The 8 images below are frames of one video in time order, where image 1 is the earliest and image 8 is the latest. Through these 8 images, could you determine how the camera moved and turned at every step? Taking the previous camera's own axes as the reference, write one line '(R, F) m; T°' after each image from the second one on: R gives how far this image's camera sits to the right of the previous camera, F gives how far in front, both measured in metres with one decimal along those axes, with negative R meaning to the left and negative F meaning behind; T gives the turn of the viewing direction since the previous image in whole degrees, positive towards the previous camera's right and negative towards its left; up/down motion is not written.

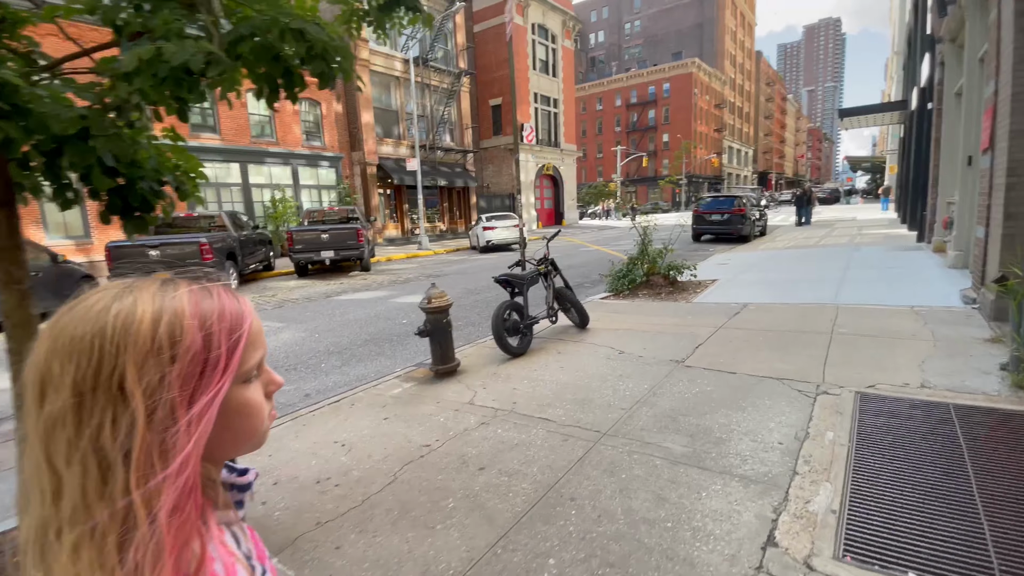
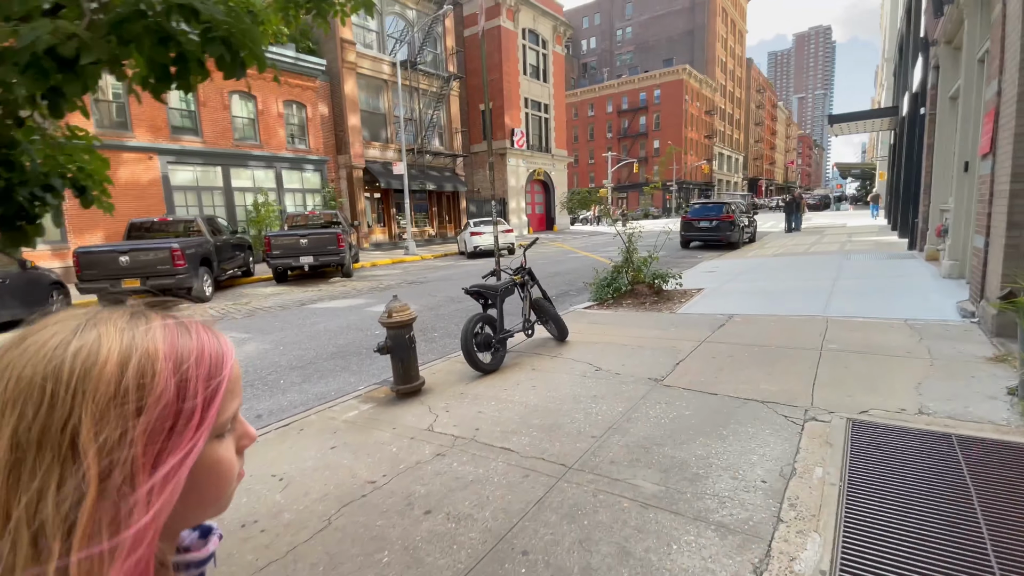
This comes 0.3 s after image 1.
(+0.2, +0.3) m; +1°
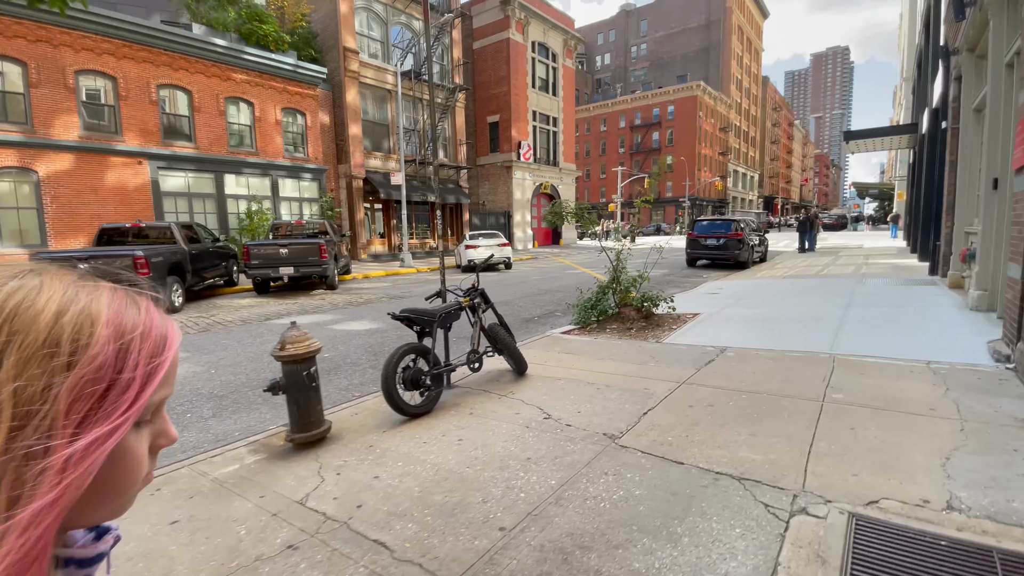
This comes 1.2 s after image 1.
(+0.6, +0.7) m; -1°
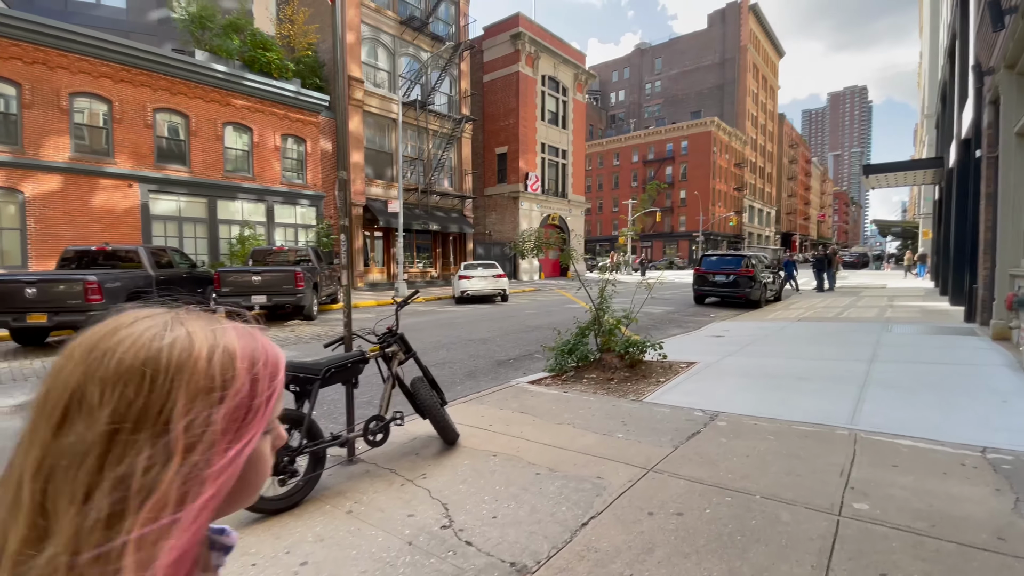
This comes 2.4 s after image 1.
(+0.7, +1.0) m; -2°
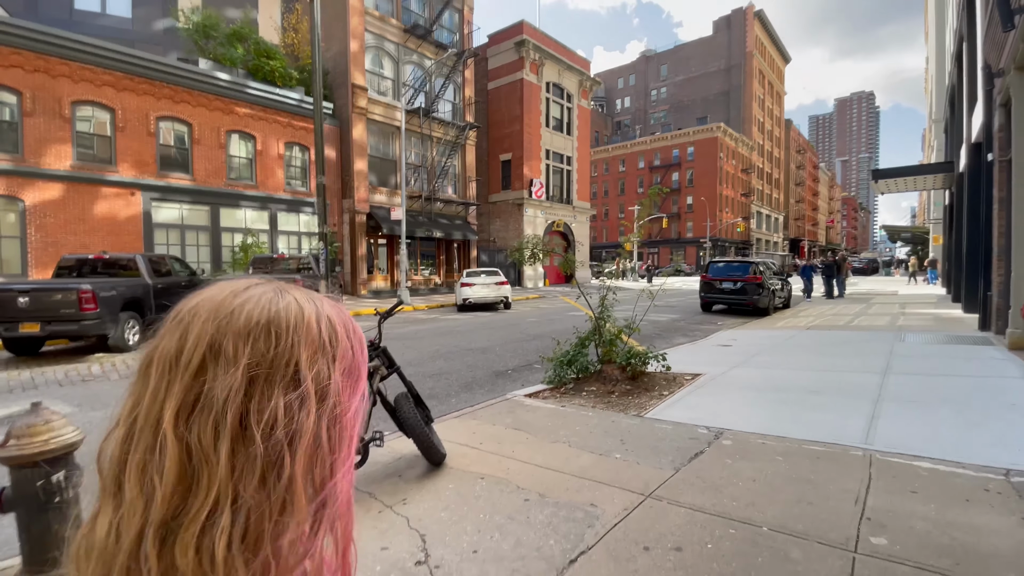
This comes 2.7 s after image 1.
(+0.1, +0.2) m; -1°
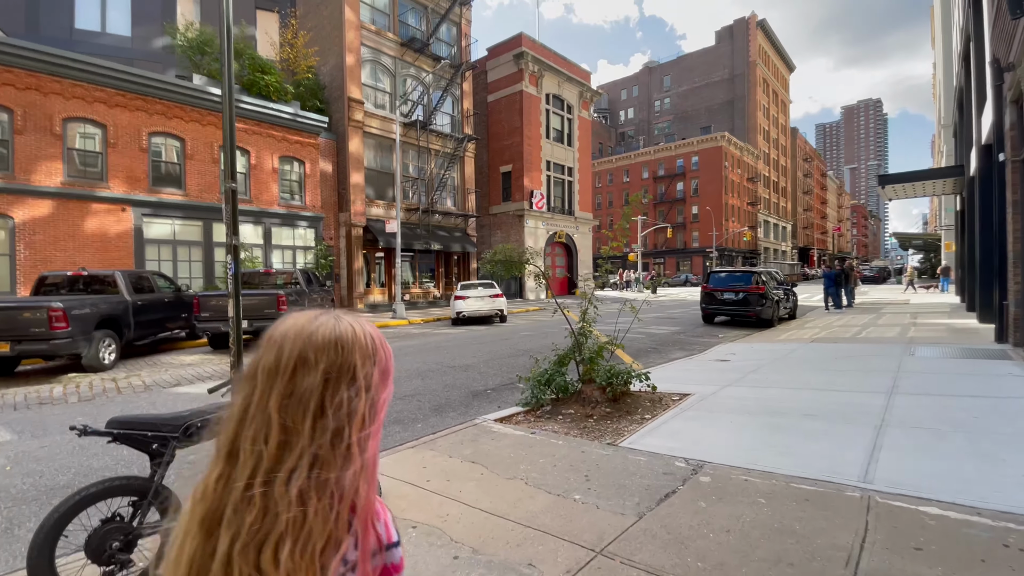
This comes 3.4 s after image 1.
(+0.4, +0.4) m; -1°
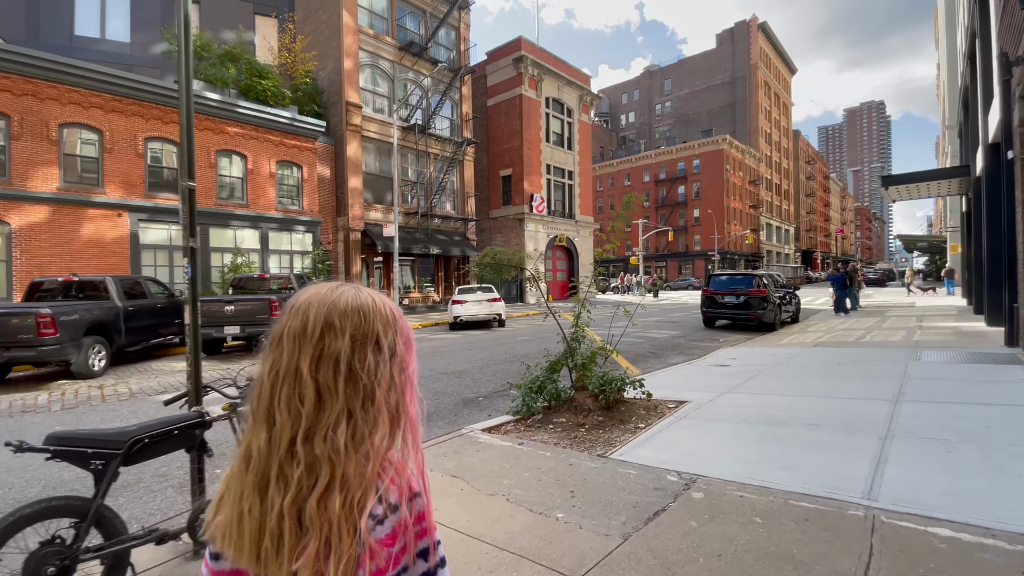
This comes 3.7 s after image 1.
(+0.2, +0.2) m; 0°
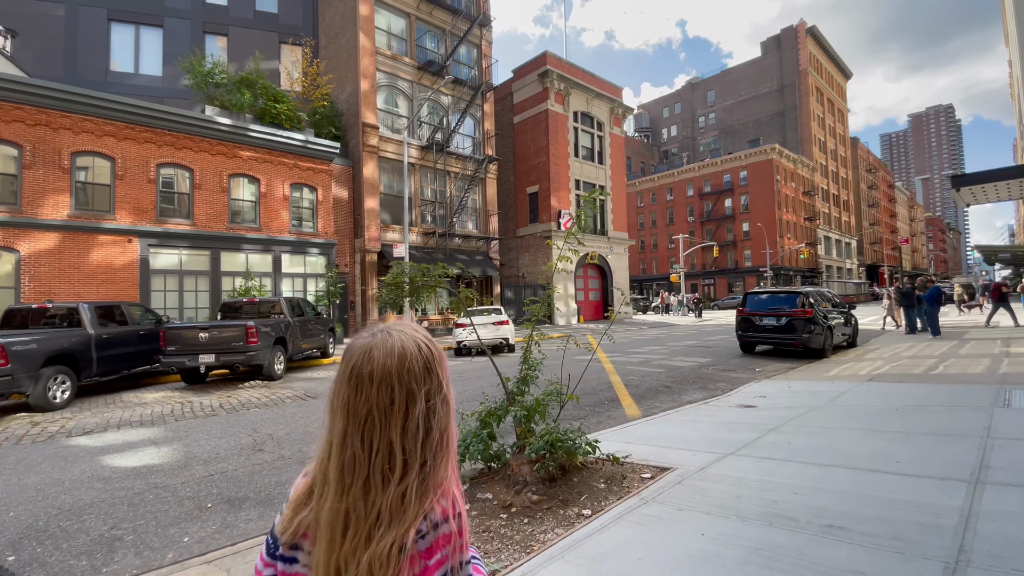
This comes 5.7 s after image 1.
(+1.1, +1.3) m; -5°
